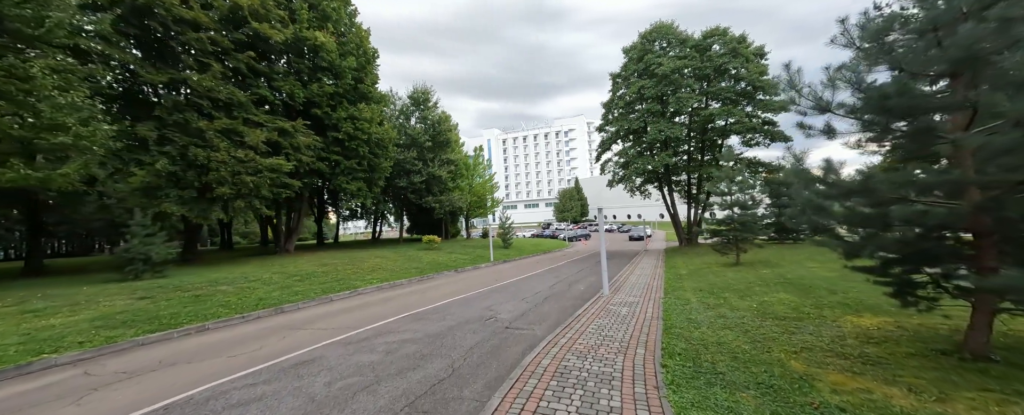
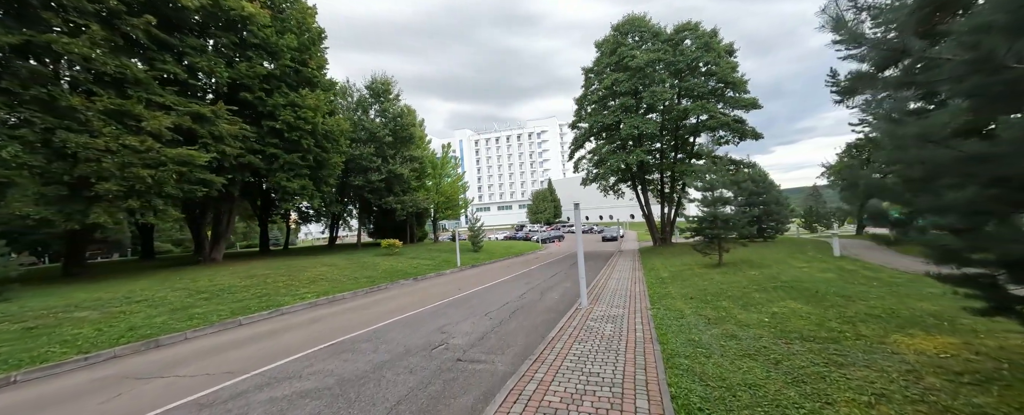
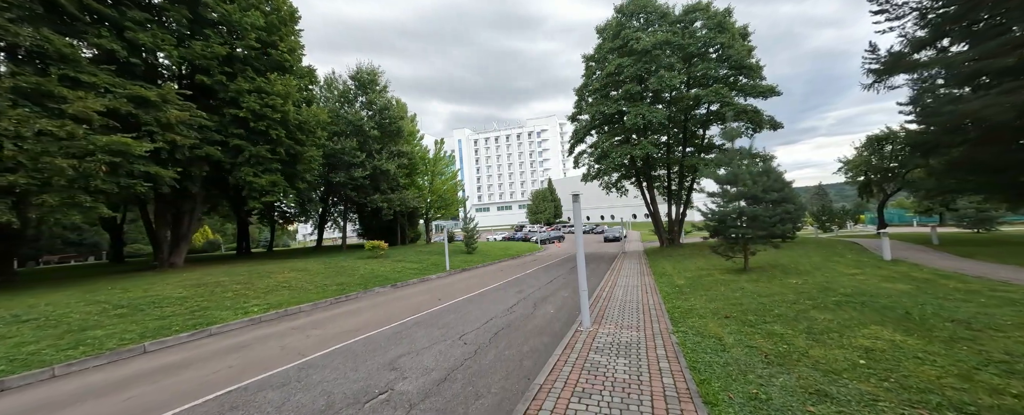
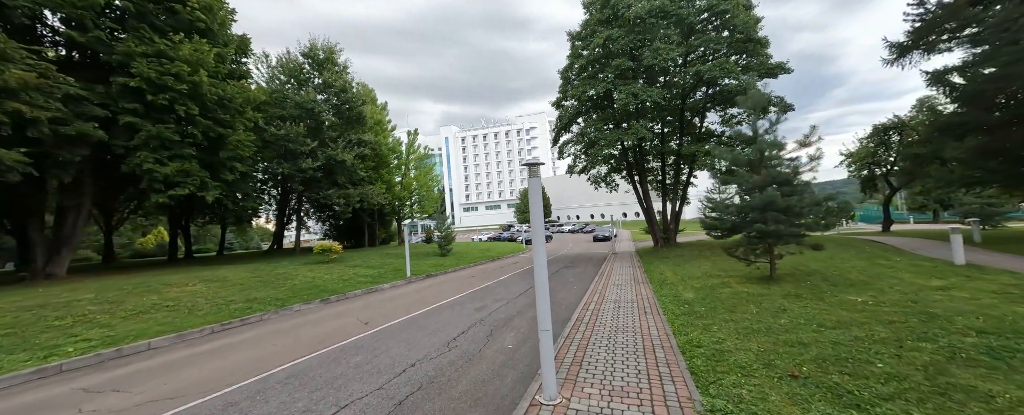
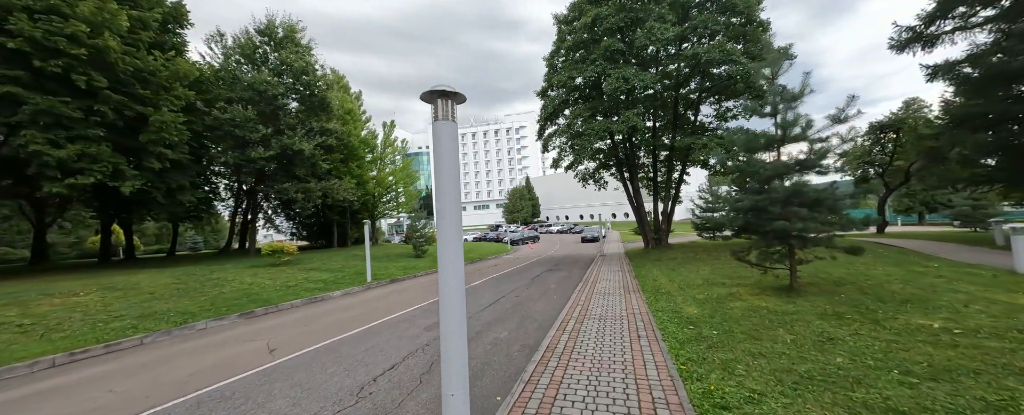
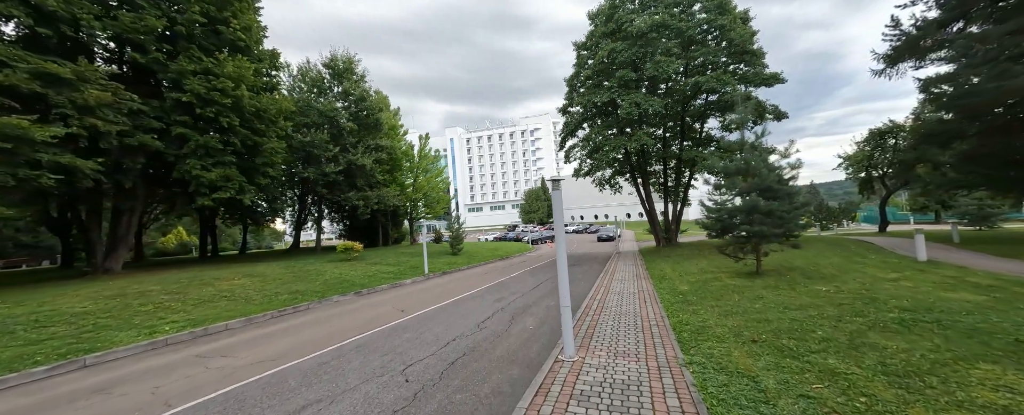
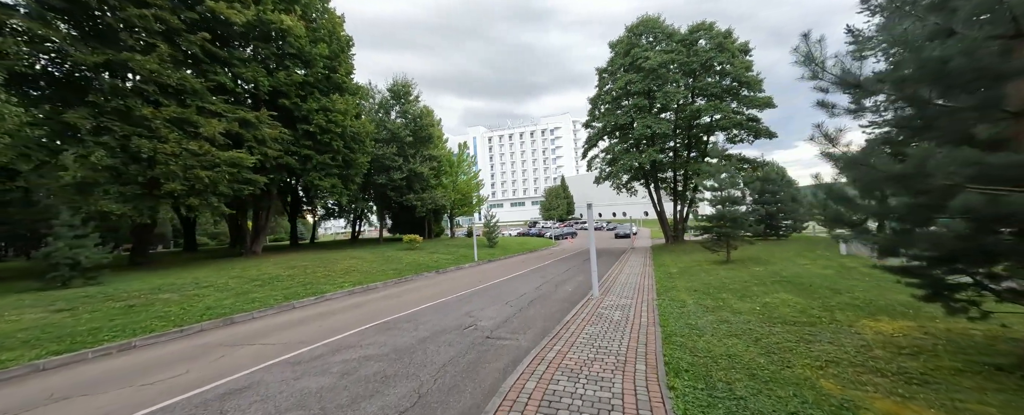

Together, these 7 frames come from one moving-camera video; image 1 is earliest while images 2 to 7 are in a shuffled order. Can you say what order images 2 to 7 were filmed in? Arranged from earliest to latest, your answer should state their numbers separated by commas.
7, 2, 3, 6, 4, 5
